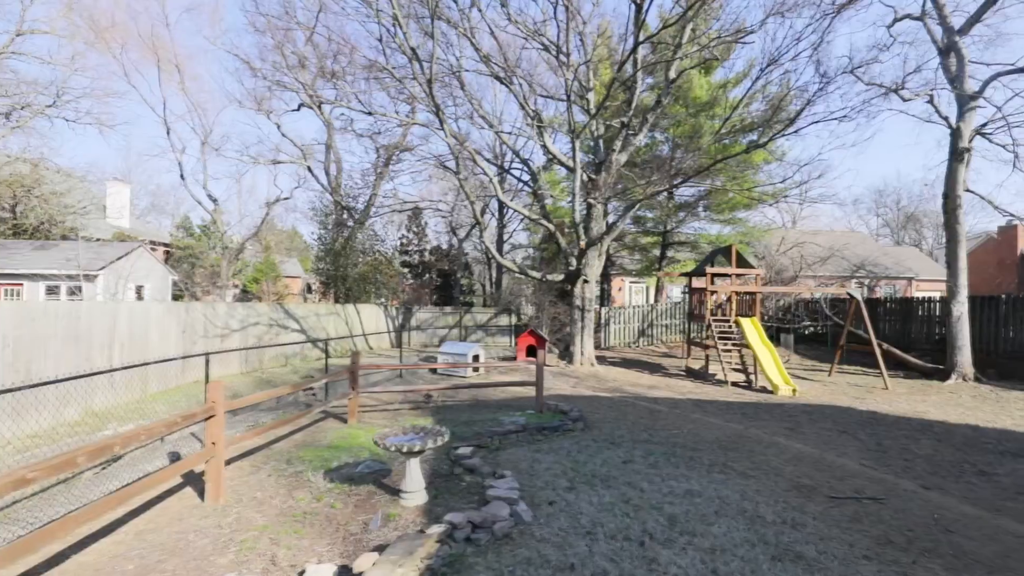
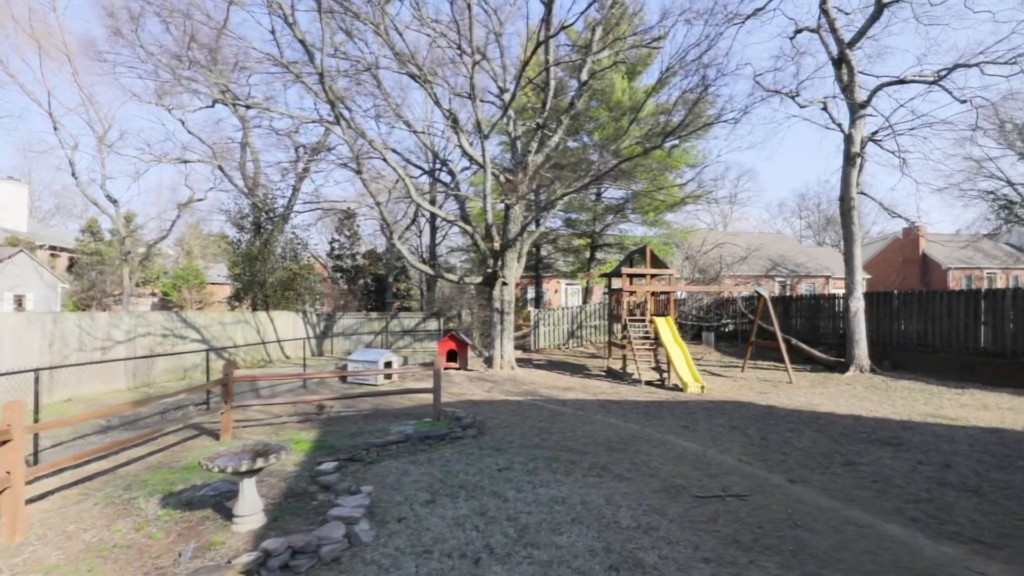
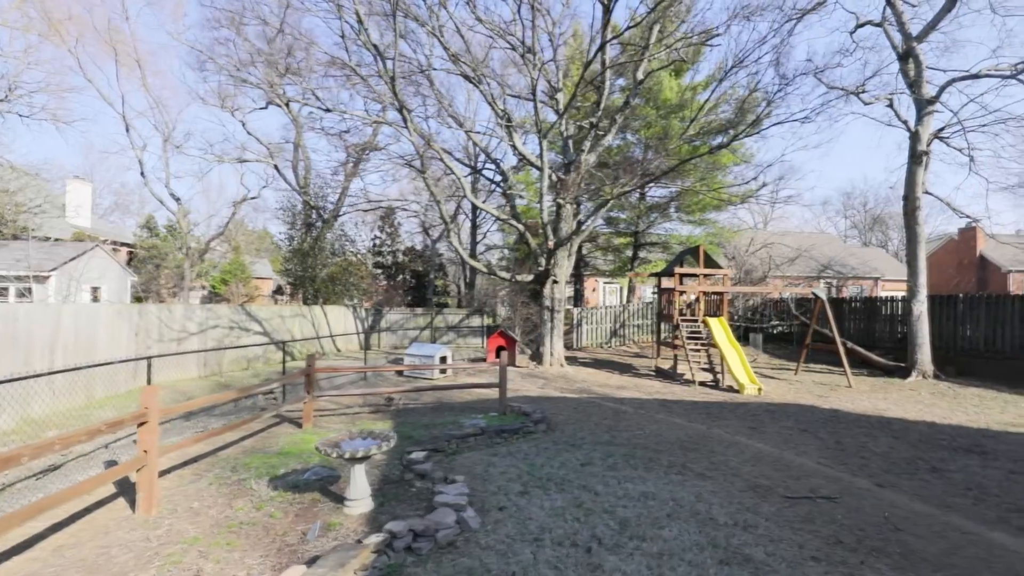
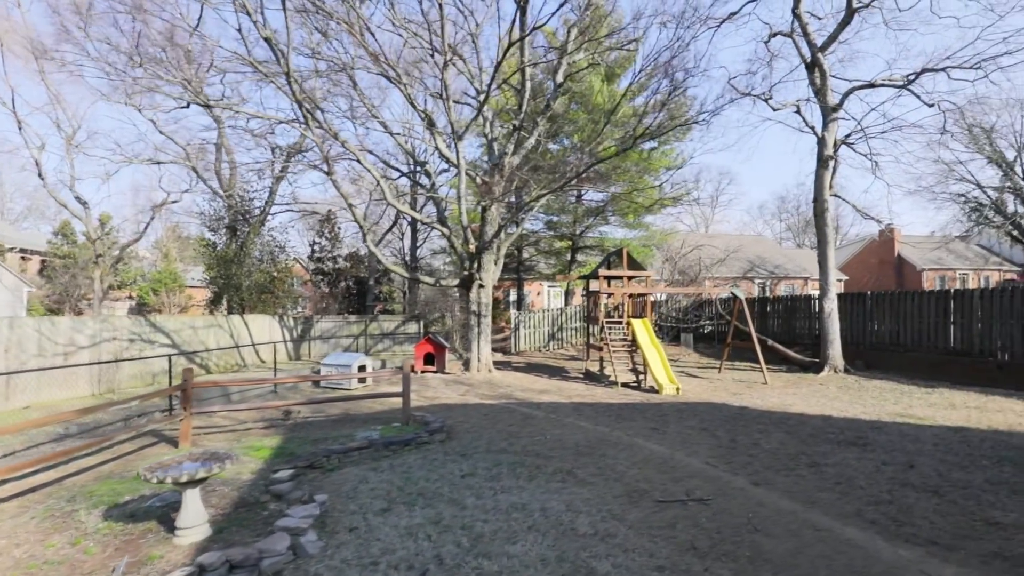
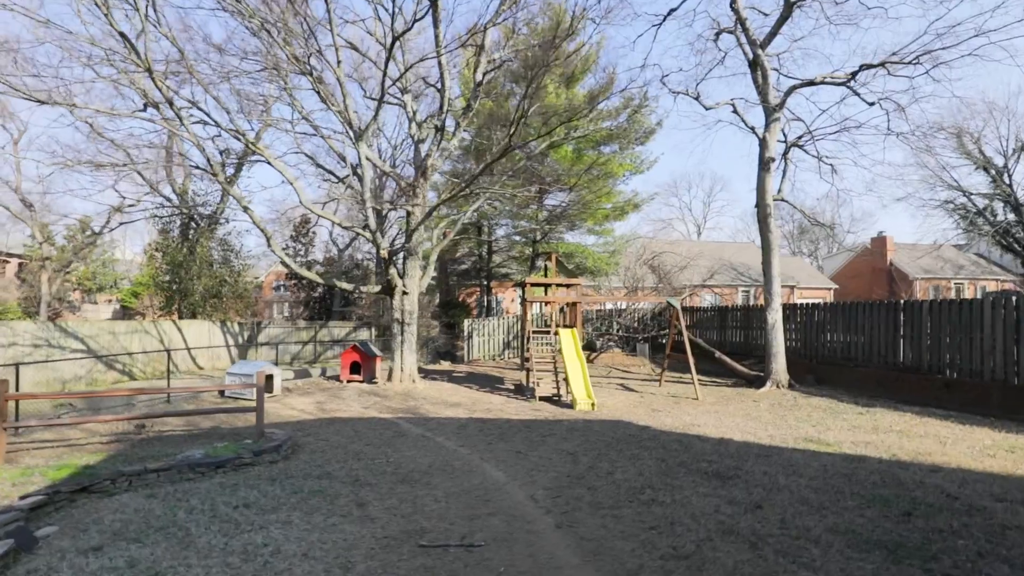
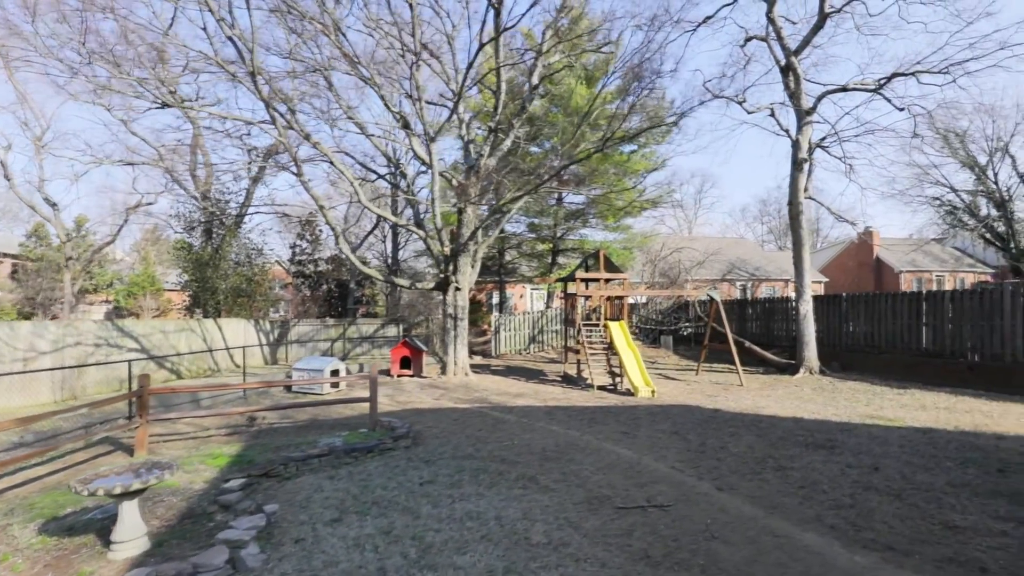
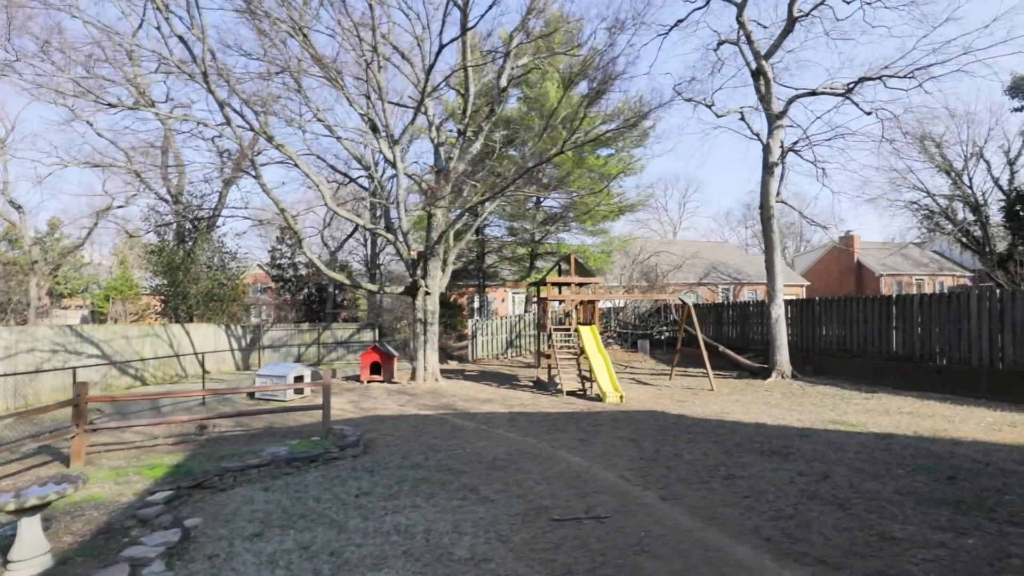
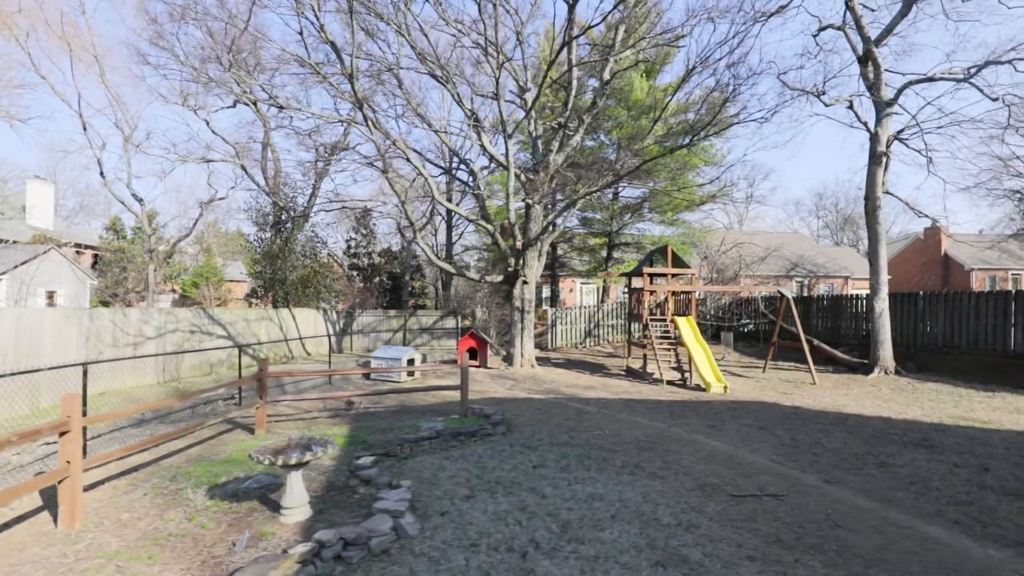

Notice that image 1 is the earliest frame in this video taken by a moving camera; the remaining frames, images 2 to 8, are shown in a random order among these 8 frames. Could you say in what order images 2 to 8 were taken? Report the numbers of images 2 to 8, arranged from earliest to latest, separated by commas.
3, 8, 2, 4, 6, 7, 5
